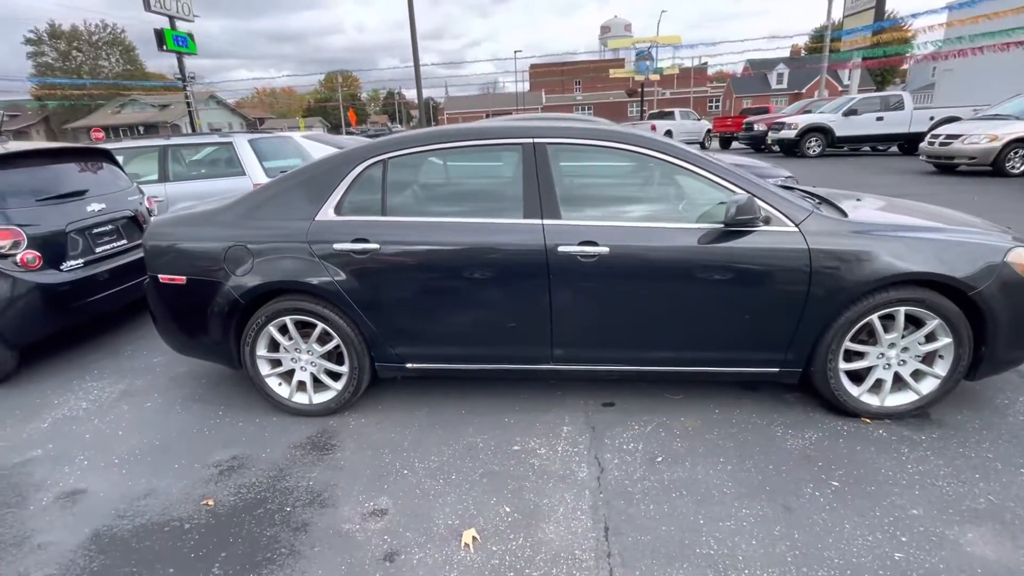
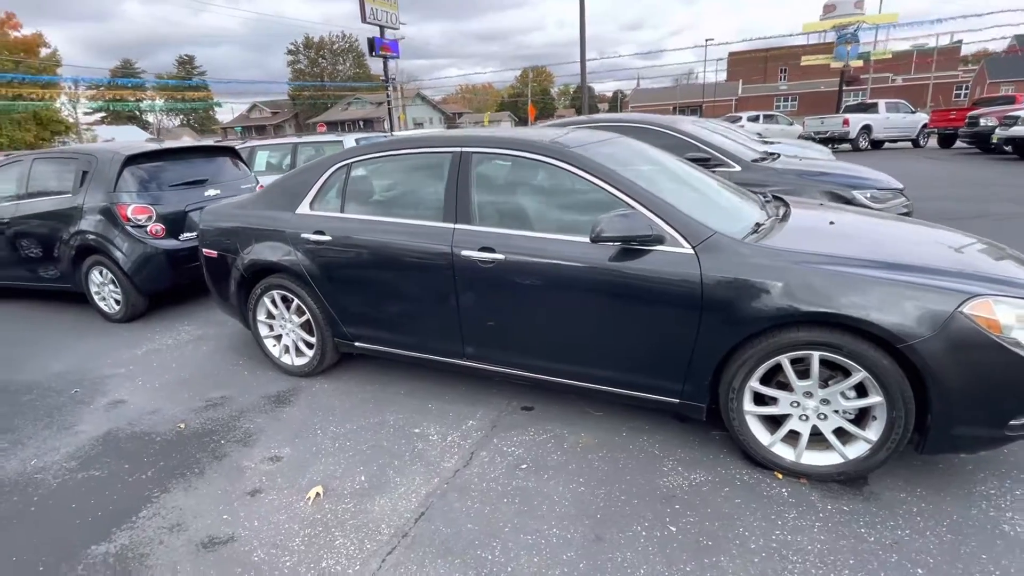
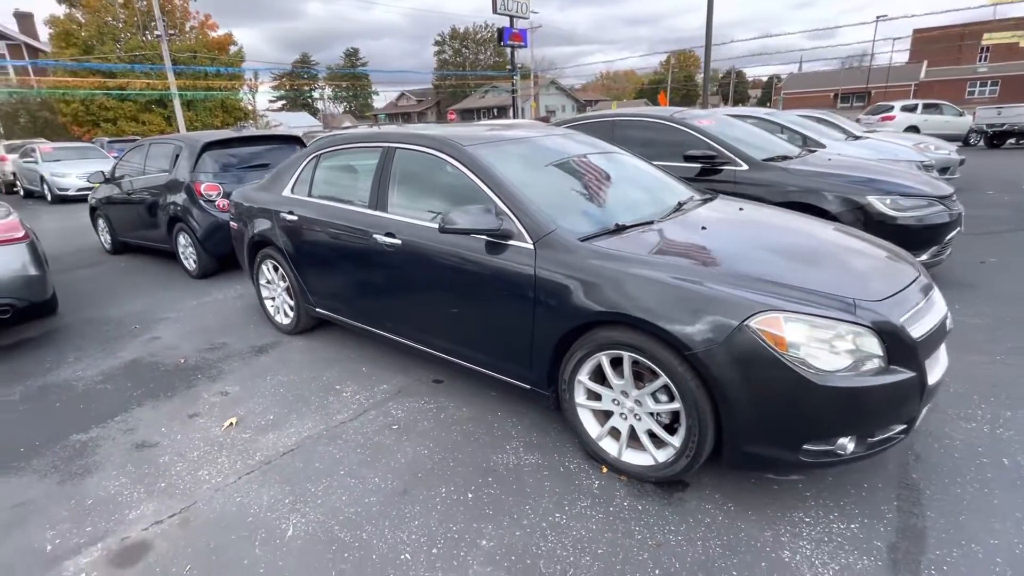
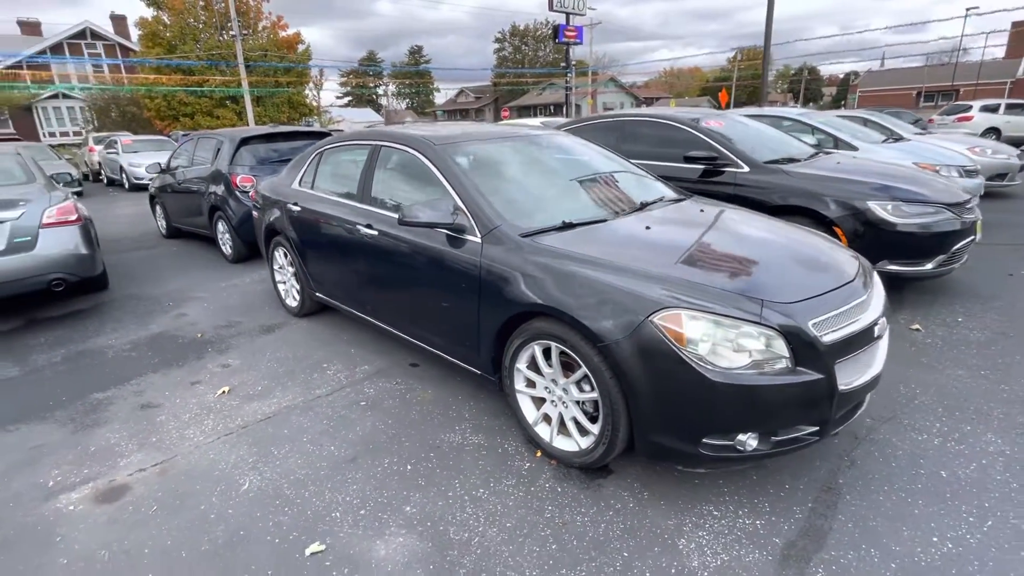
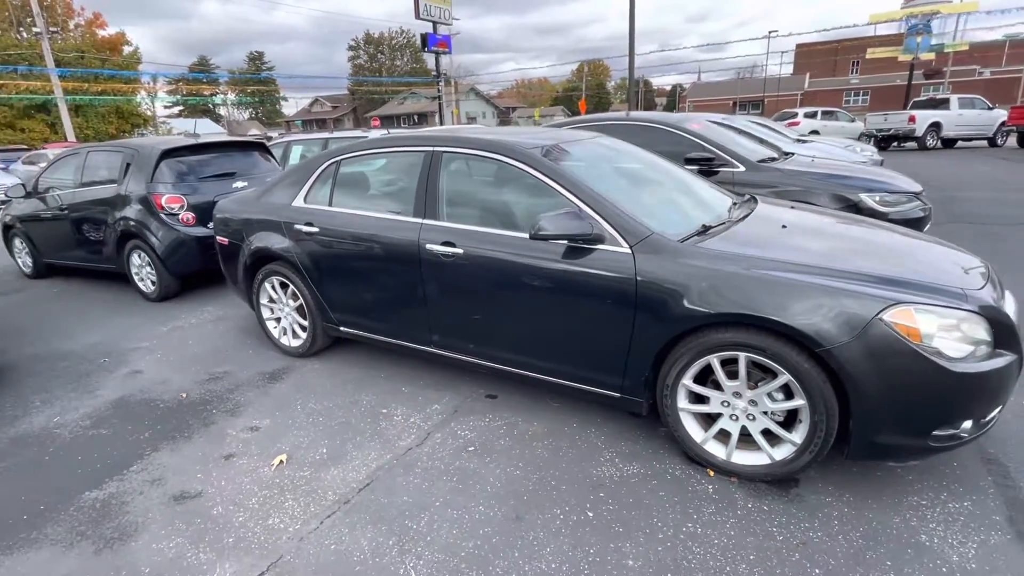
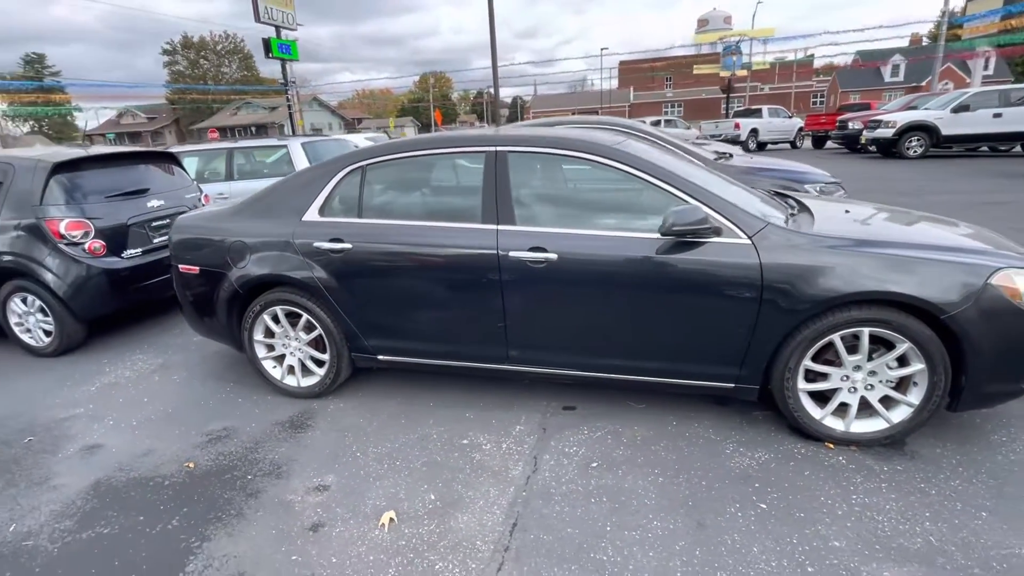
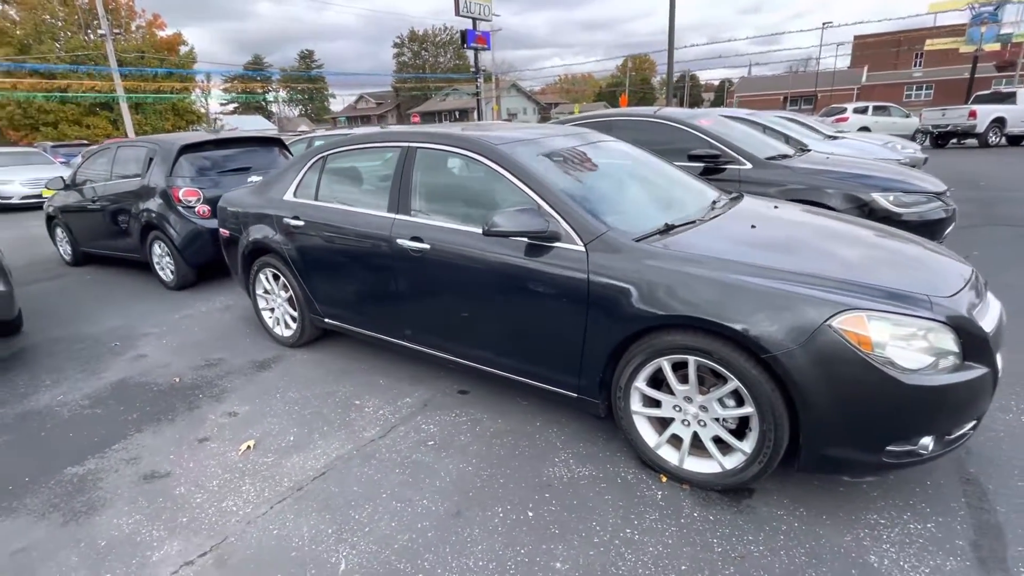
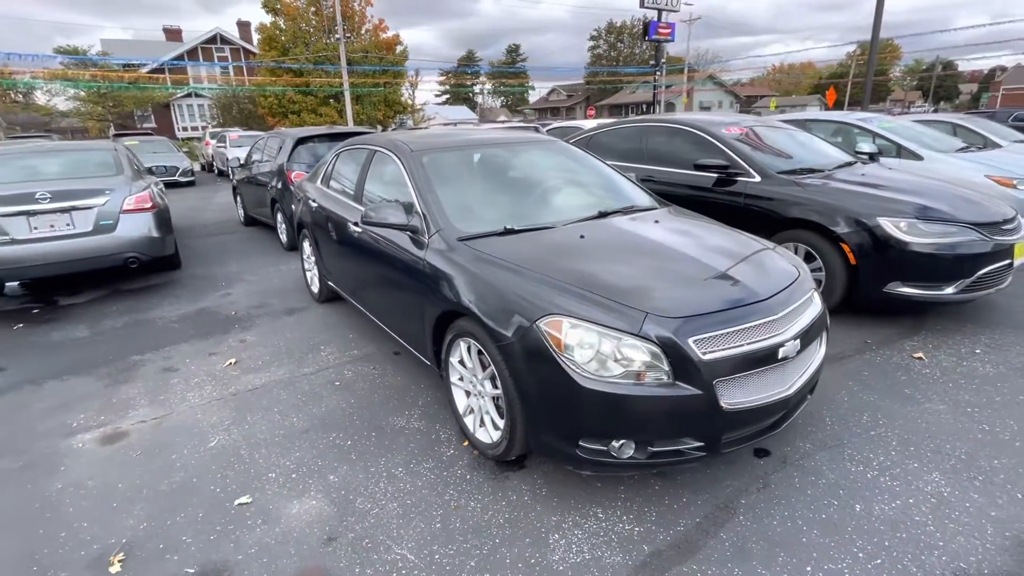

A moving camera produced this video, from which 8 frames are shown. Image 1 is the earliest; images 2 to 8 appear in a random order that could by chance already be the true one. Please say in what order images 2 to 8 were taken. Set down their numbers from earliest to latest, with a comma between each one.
6, 2, 5, 7, 3, 4, 8
